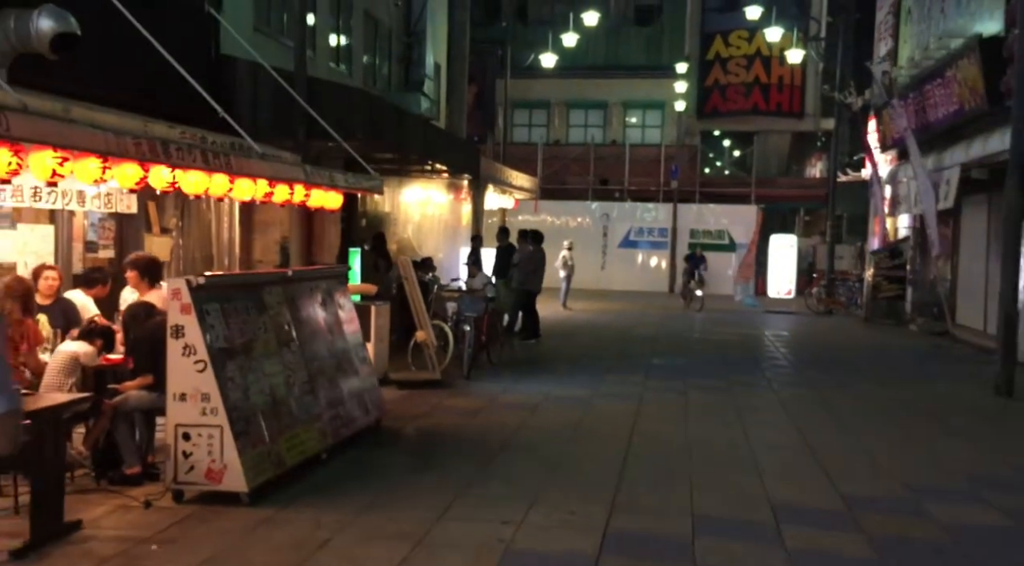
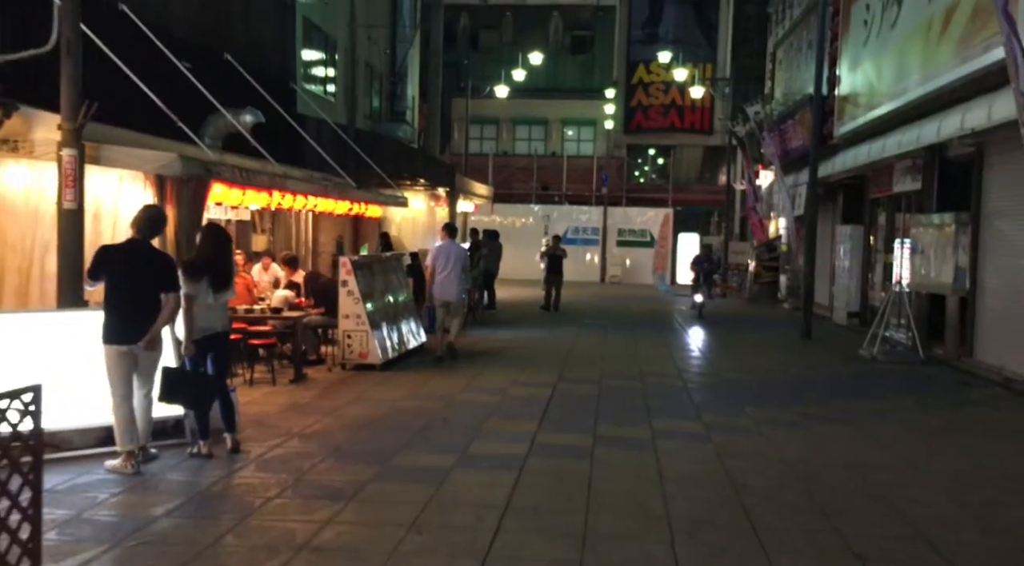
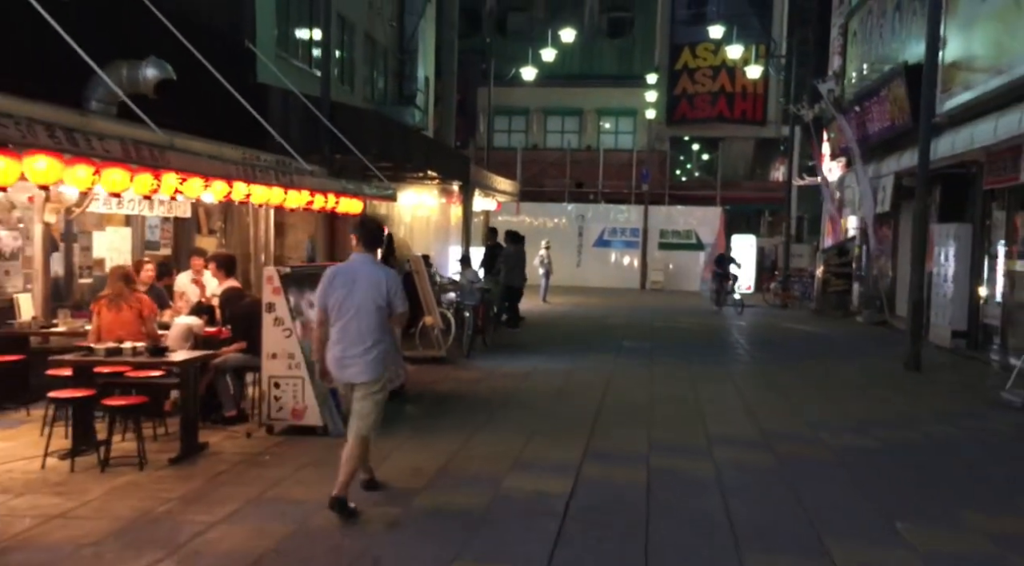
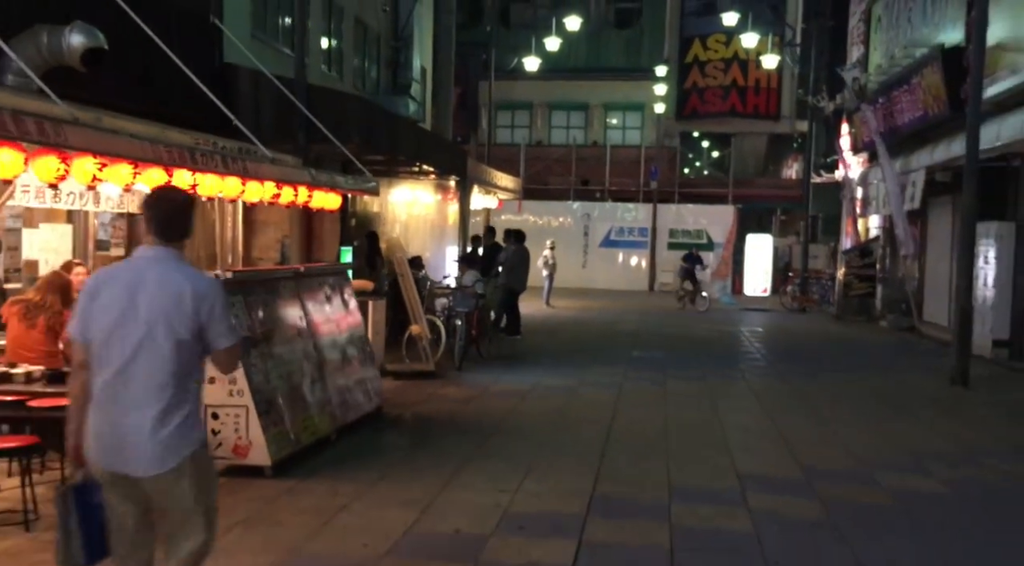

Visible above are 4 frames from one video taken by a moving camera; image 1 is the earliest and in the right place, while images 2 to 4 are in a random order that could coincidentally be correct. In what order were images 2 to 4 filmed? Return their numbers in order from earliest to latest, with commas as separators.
4, 3, 2
